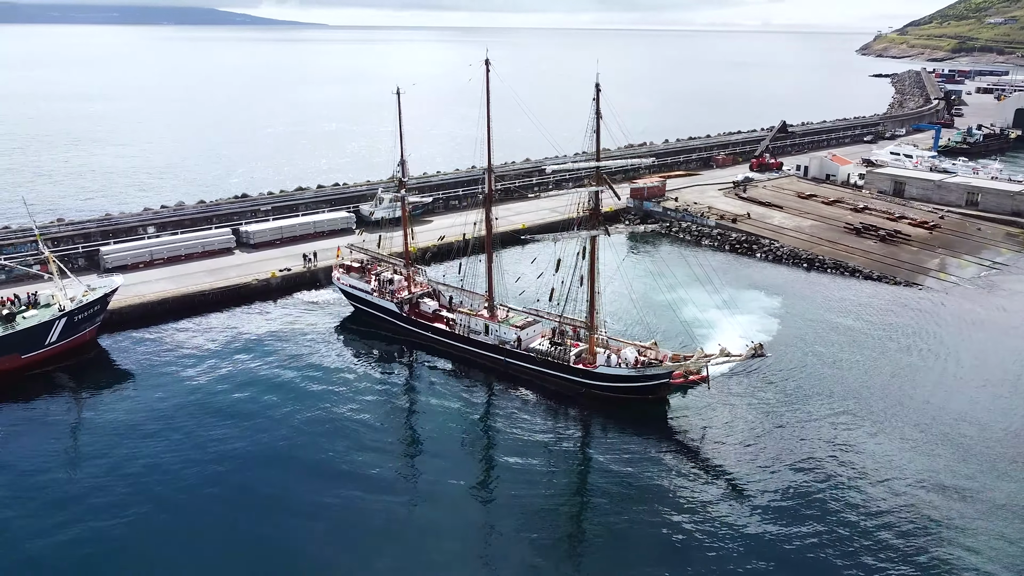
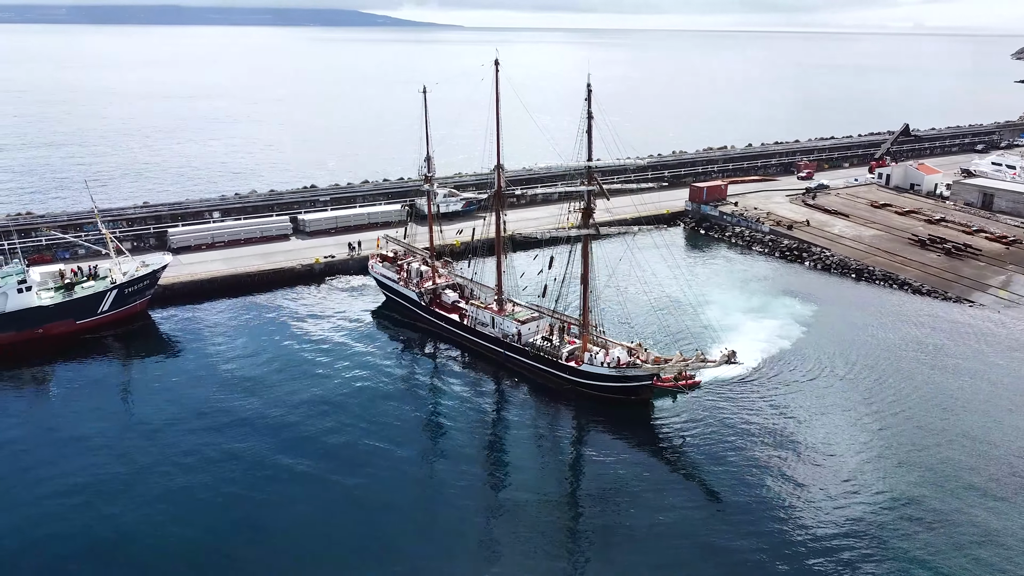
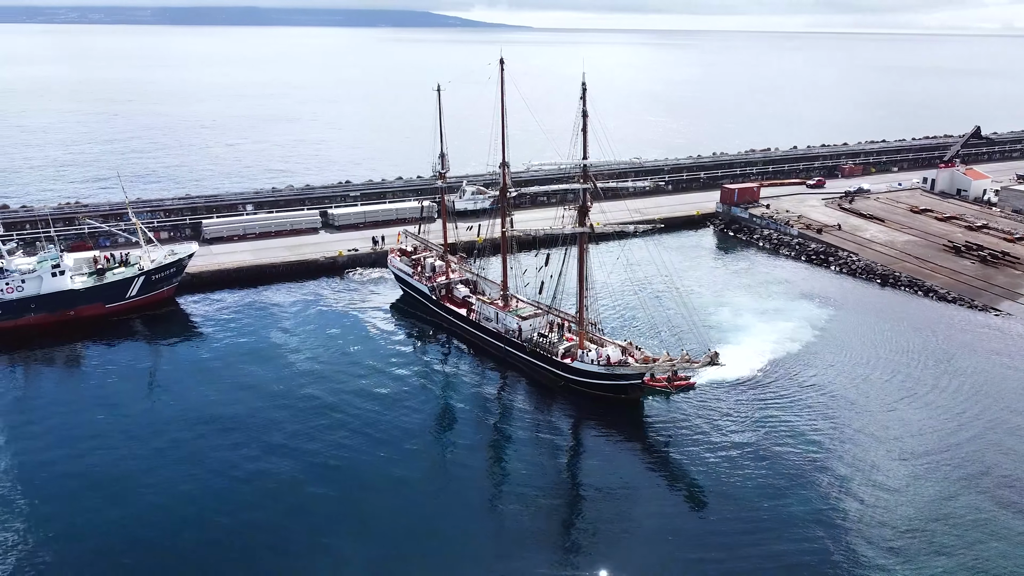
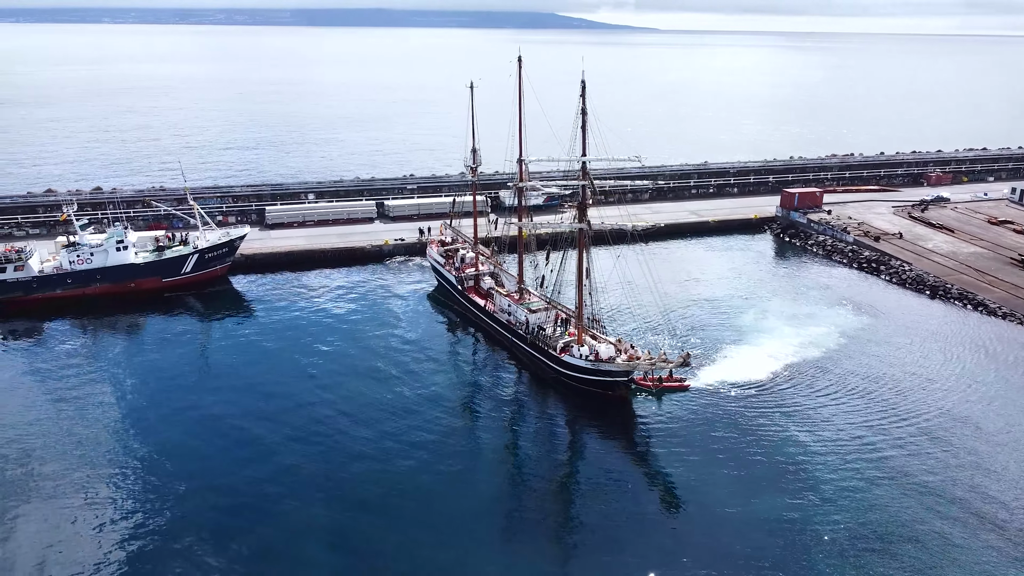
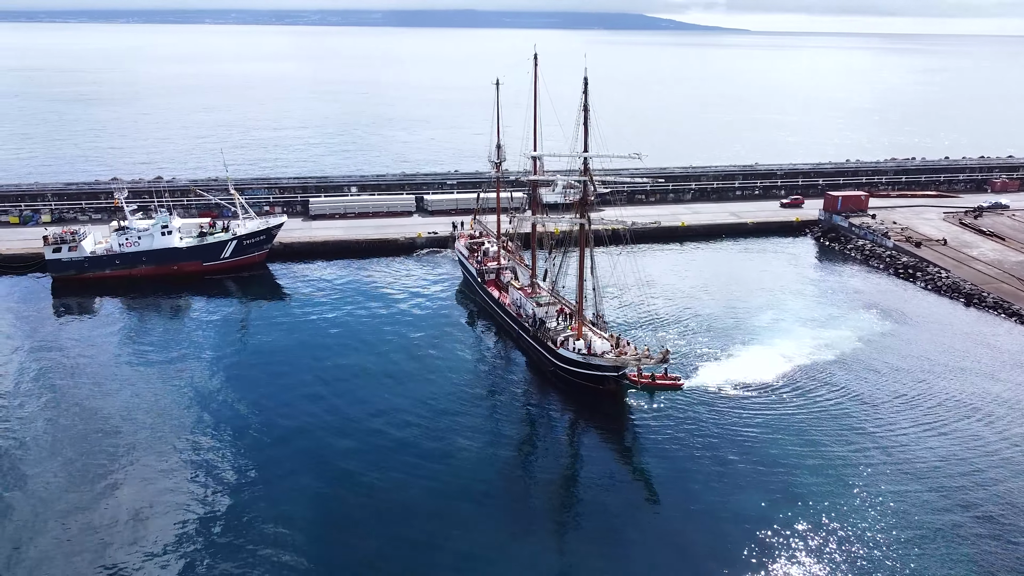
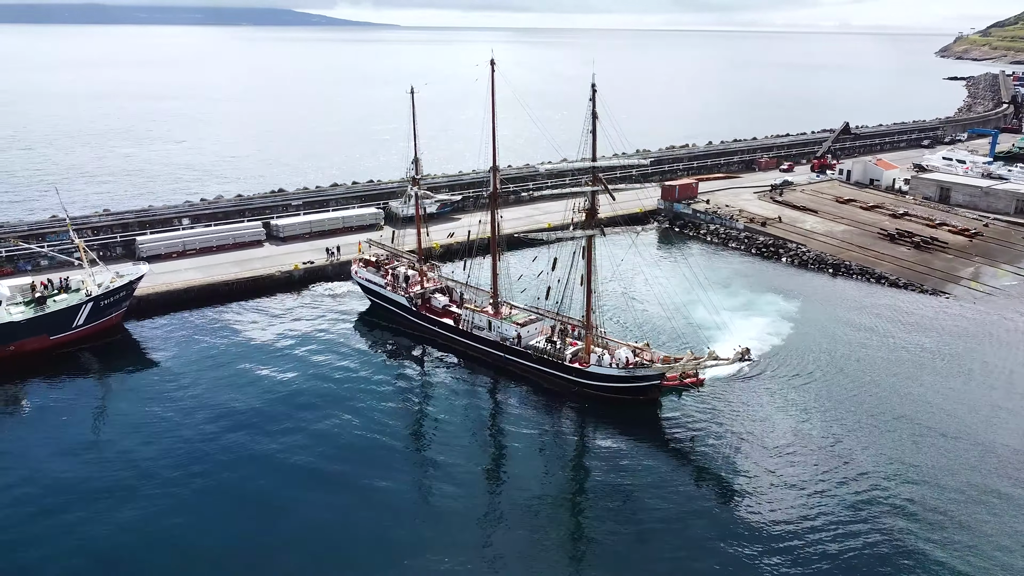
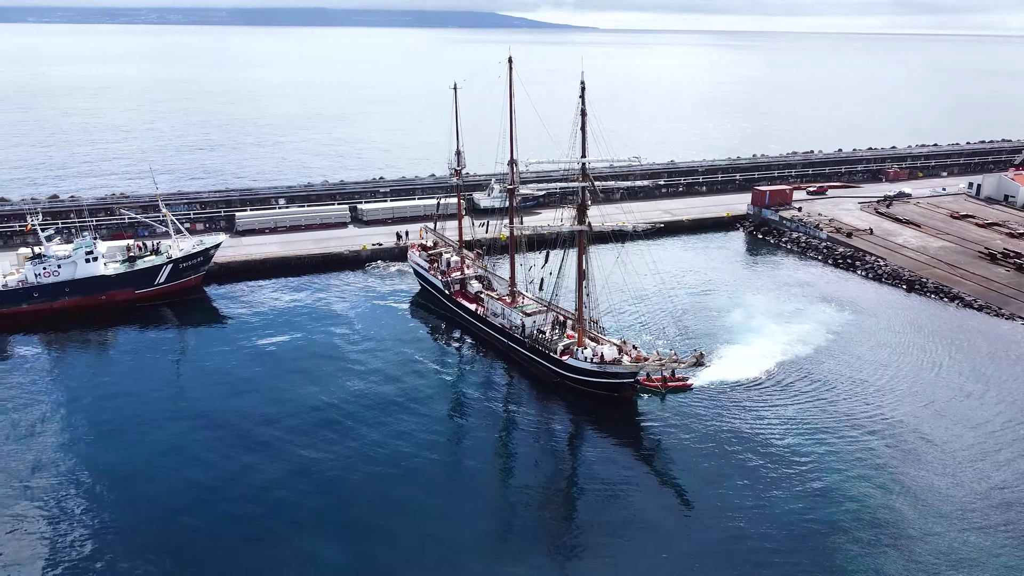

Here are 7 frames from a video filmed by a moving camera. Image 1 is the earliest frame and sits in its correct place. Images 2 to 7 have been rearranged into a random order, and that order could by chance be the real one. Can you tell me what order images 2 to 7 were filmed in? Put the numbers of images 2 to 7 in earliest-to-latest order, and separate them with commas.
6, 2, 3, 7, 4, 5
